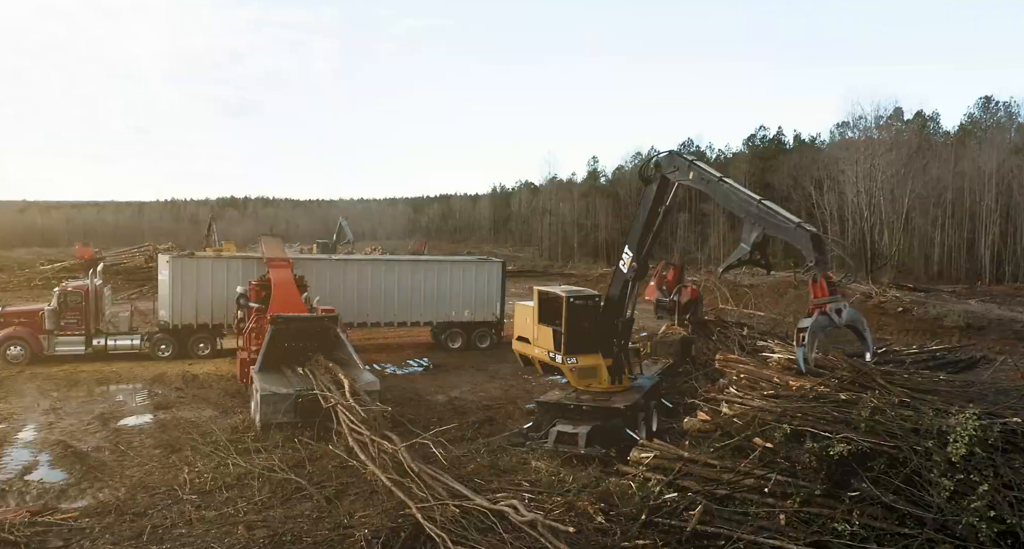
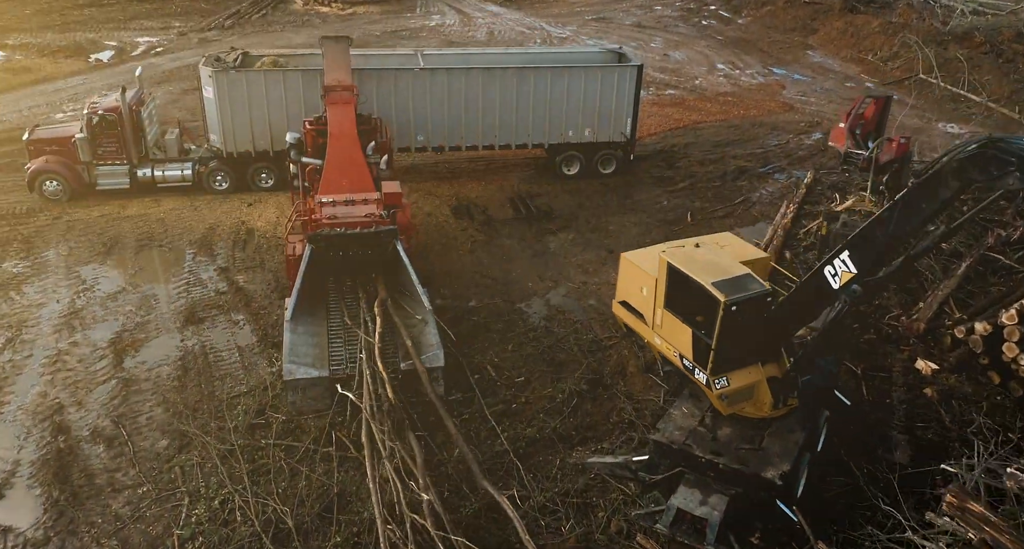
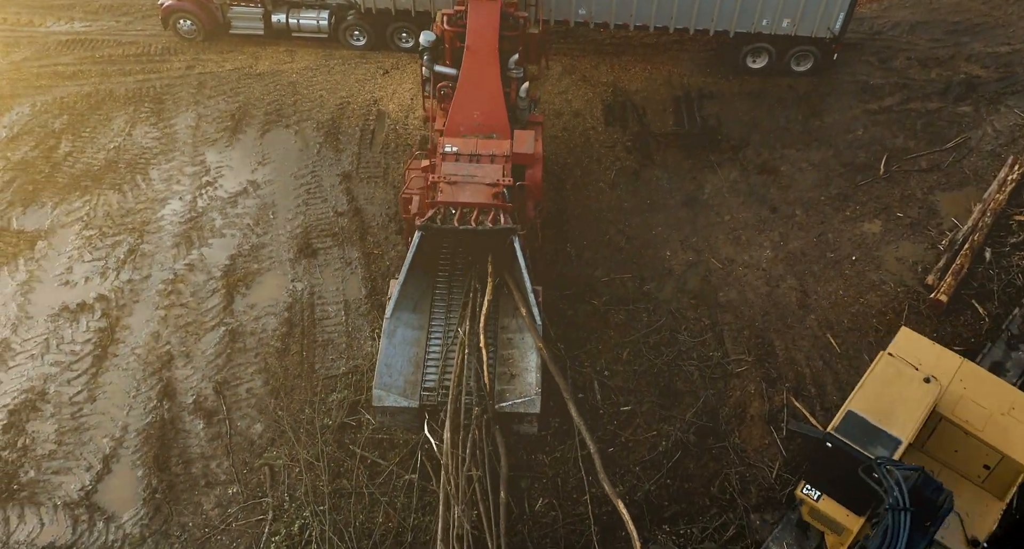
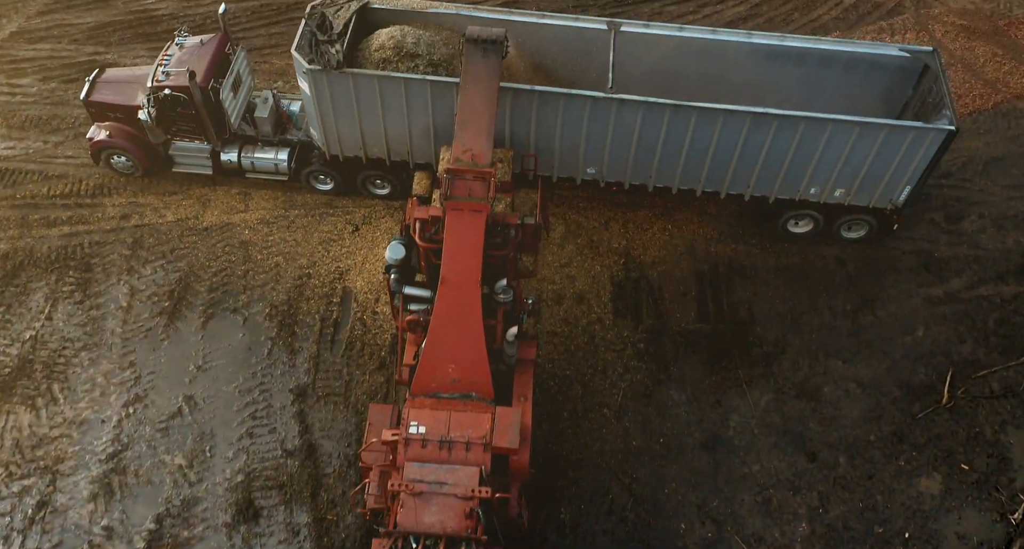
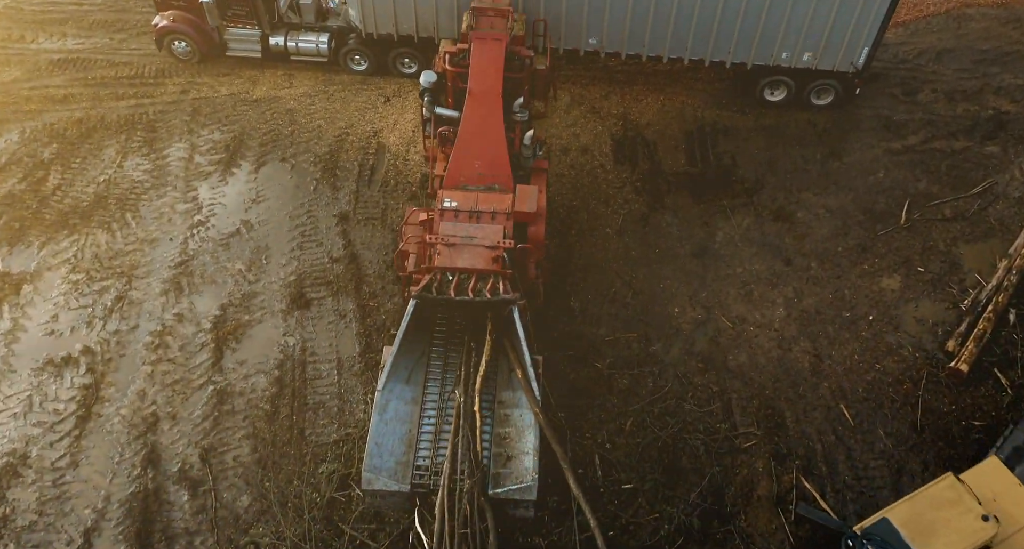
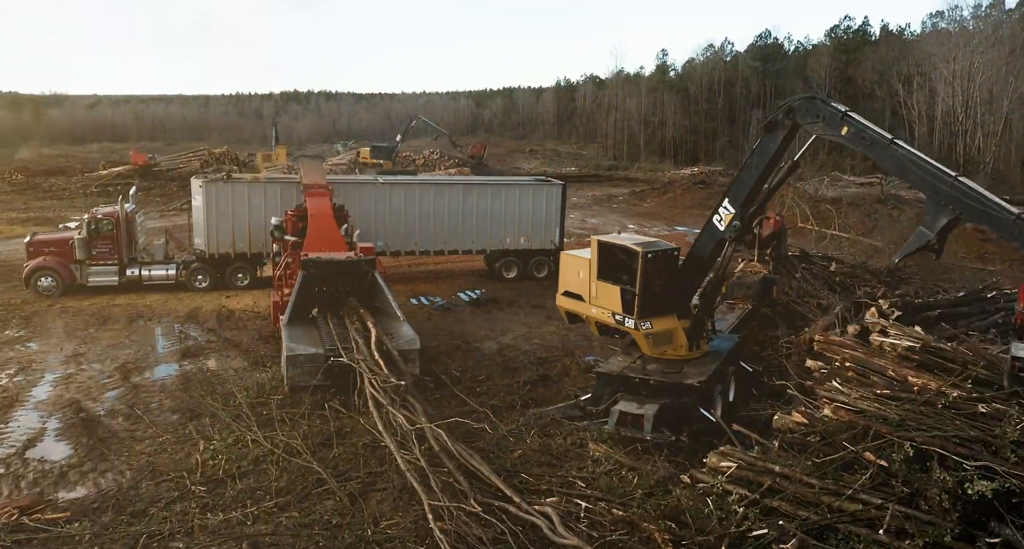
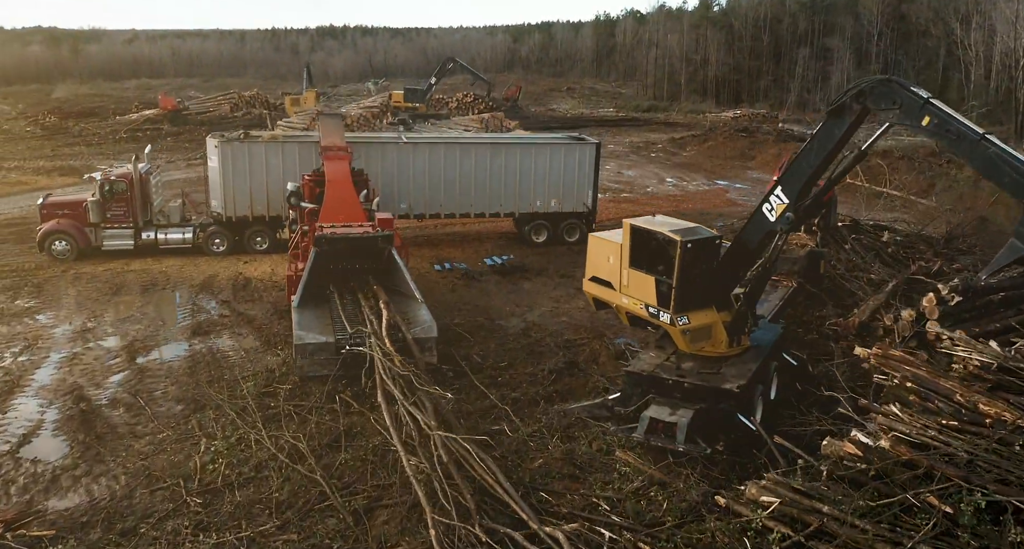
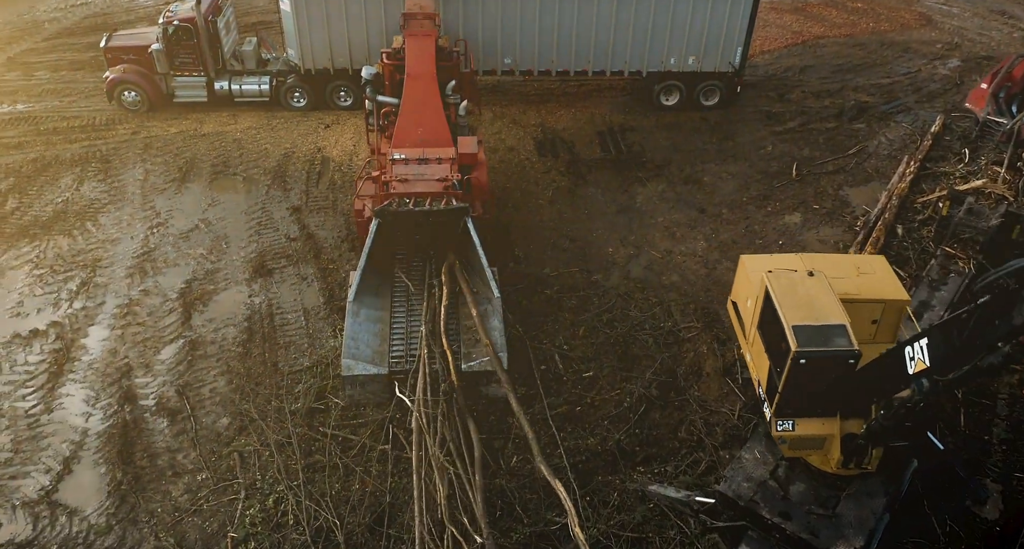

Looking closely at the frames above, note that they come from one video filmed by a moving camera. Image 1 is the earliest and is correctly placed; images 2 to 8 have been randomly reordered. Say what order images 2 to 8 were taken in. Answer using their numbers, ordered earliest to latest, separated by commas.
6, 7, 2, 8, 3, 5, 4
